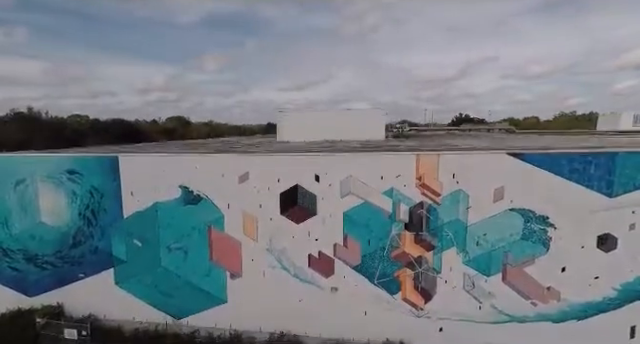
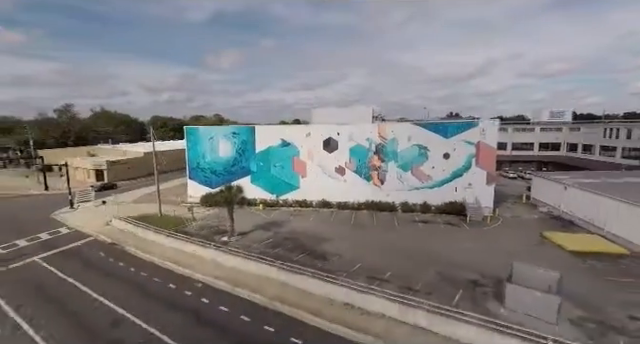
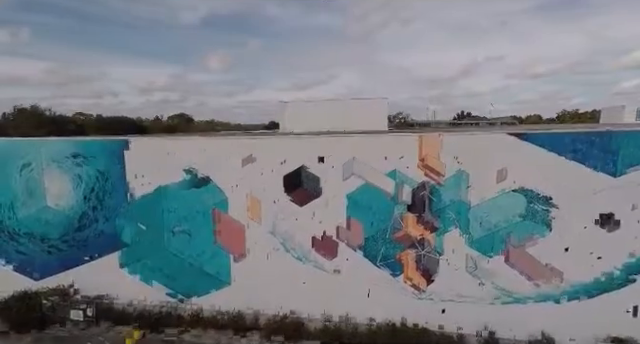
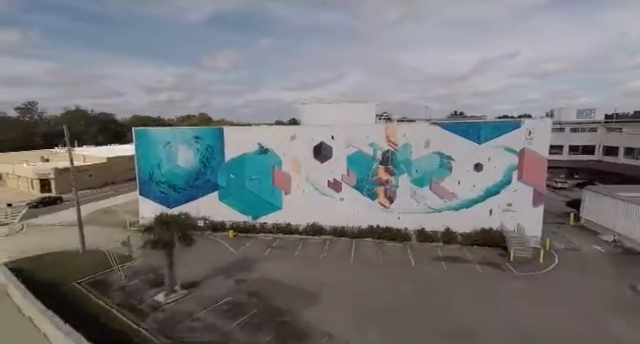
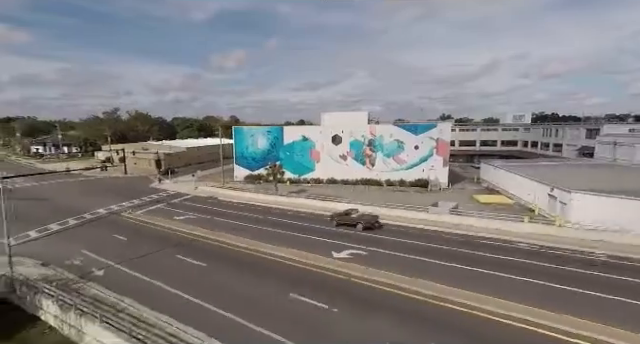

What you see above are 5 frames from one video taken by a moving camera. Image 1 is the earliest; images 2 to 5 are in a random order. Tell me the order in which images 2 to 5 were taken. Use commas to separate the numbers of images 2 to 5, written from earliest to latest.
3, 4, 2, 5
